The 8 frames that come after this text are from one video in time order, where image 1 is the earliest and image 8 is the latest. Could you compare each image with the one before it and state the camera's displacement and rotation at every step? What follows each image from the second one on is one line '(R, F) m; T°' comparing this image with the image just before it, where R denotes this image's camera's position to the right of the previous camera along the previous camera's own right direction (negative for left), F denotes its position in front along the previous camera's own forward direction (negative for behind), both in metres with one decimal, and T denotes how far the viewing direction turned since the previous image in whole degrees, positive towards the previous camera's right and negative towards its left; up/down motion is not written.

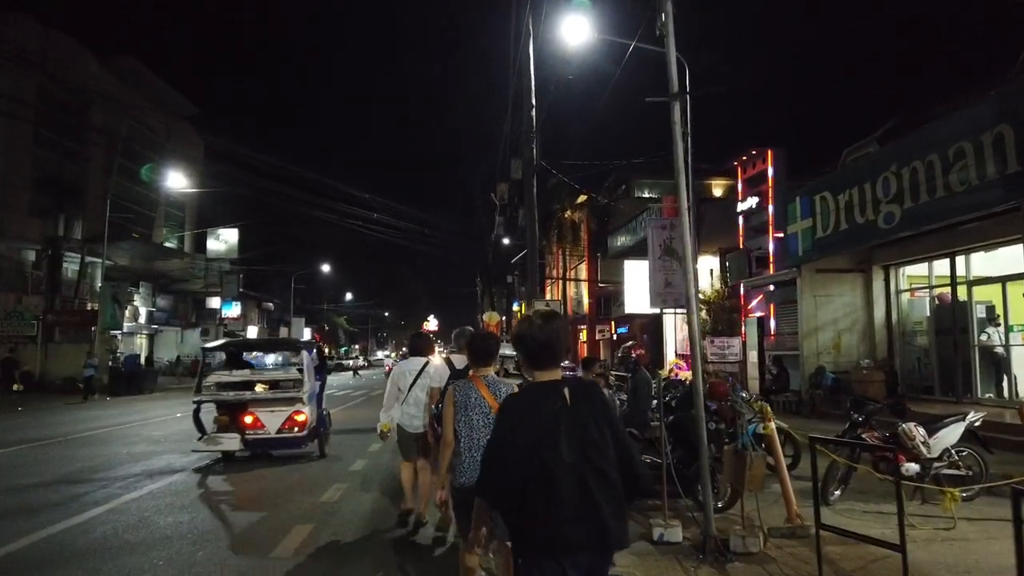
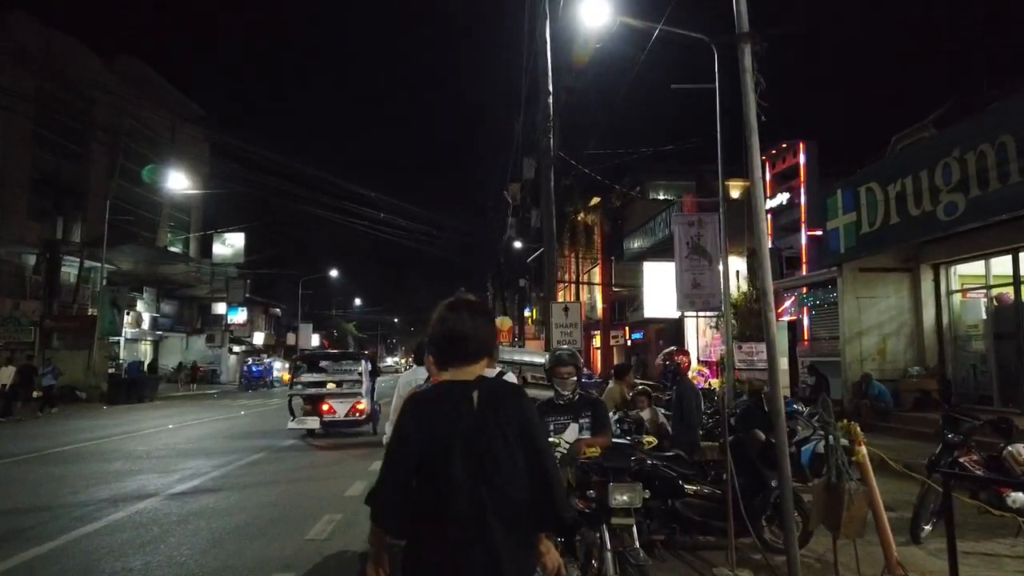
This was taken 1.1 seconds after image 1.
(-0.1, +1.4) m; -1°
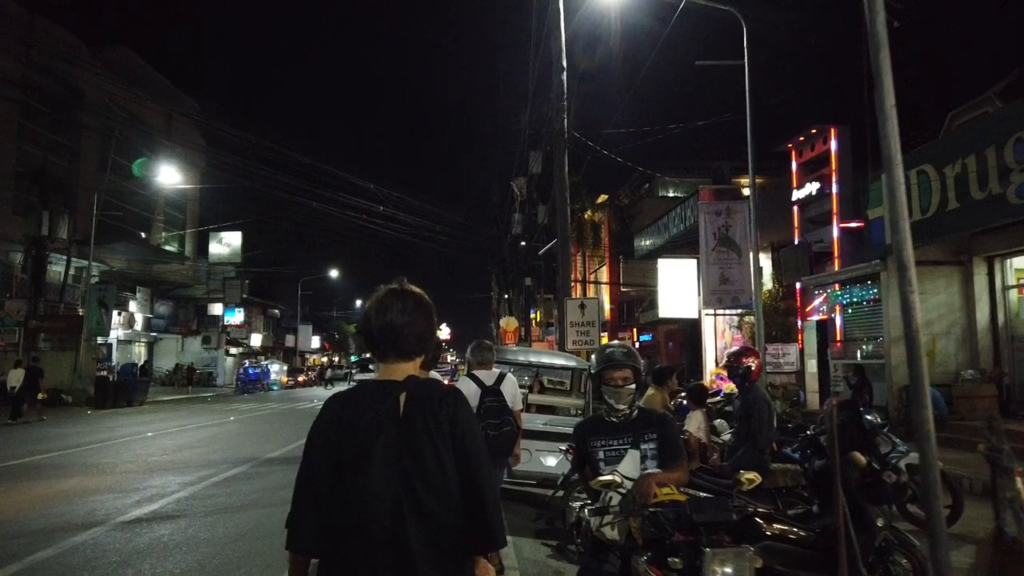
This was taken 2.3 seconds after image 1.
(-0.2, +1.5) m; 0°
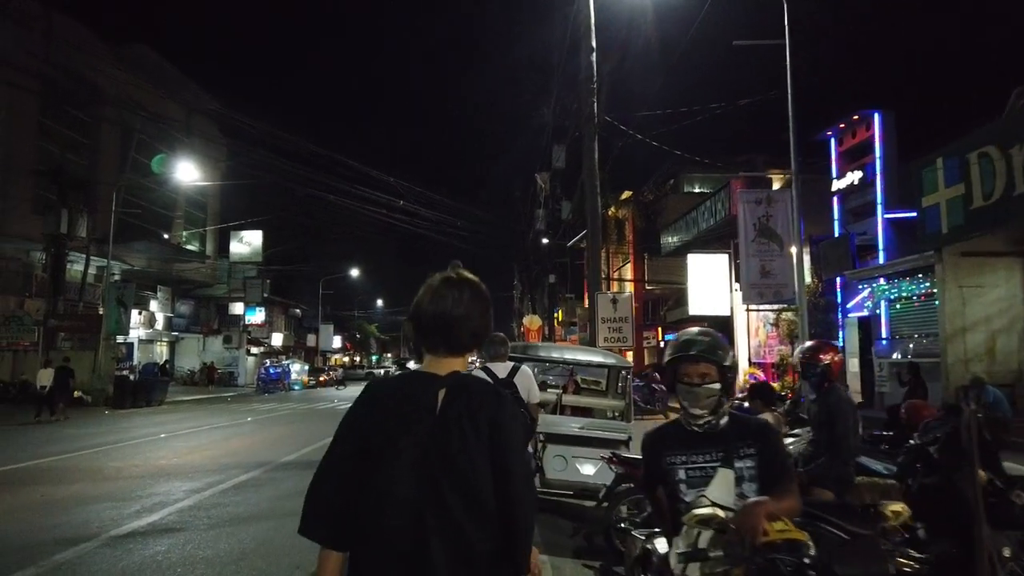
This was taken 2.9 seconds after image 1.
(-0.1, +0.8) m; -2°
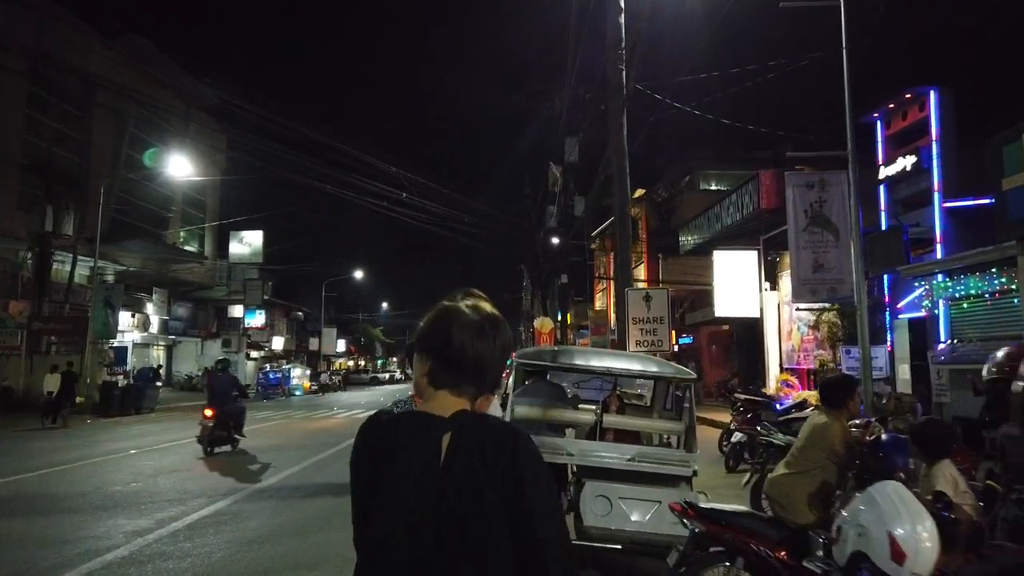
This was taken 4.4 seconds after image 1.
(-0.2, +1.9) m; 0°
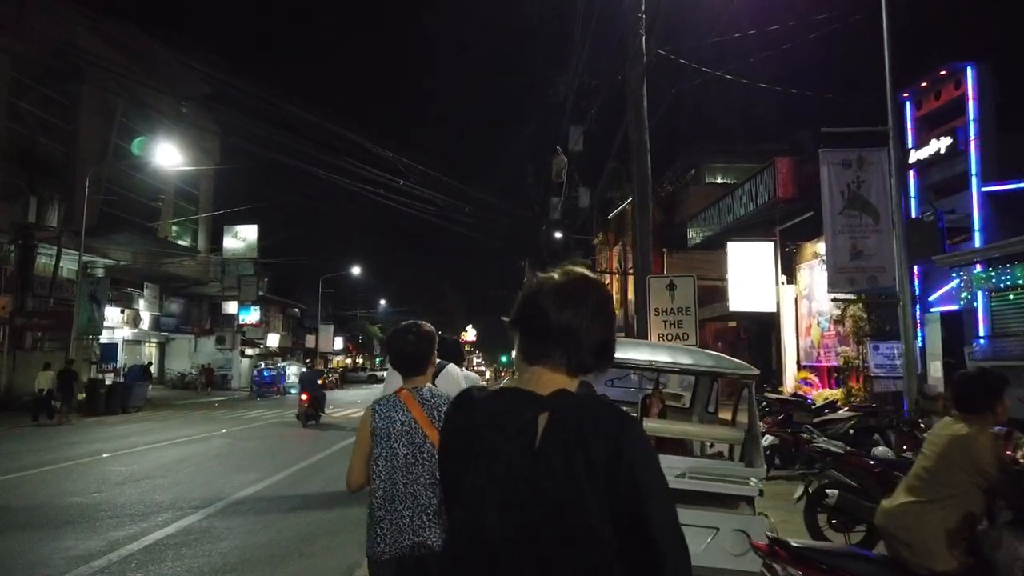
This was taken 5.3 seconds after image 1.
(-0.1, +1.2) m; 0°
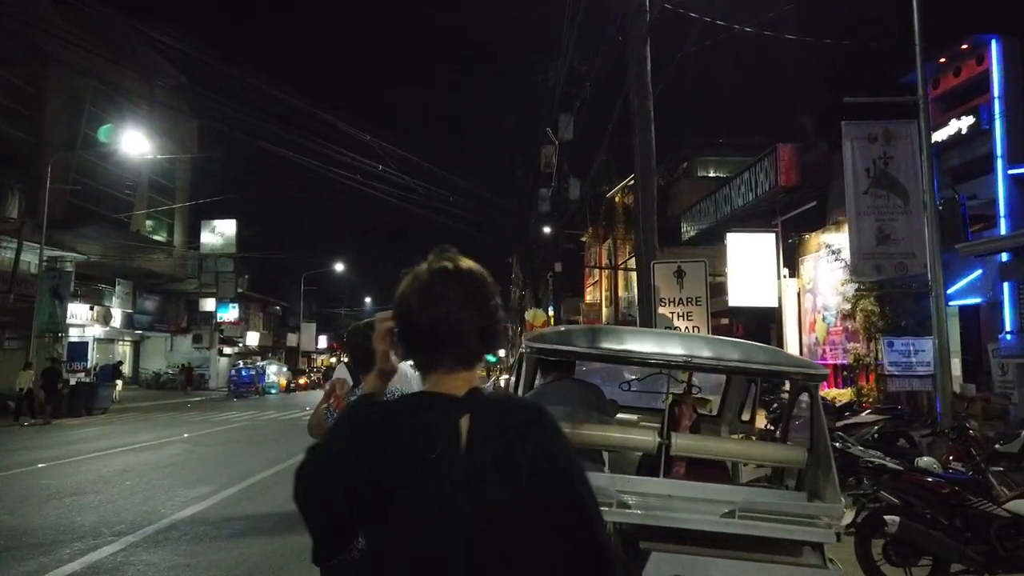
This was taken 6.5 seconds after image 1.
(0.0, +1.3) m; +1°
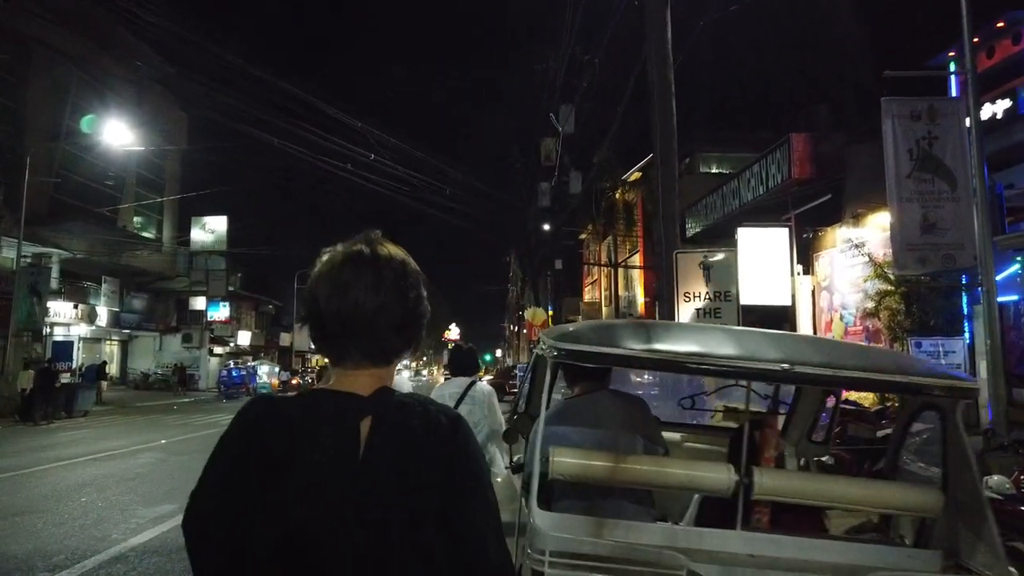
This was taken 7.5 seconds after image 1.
(-0.1, +1.1) m; 0°
